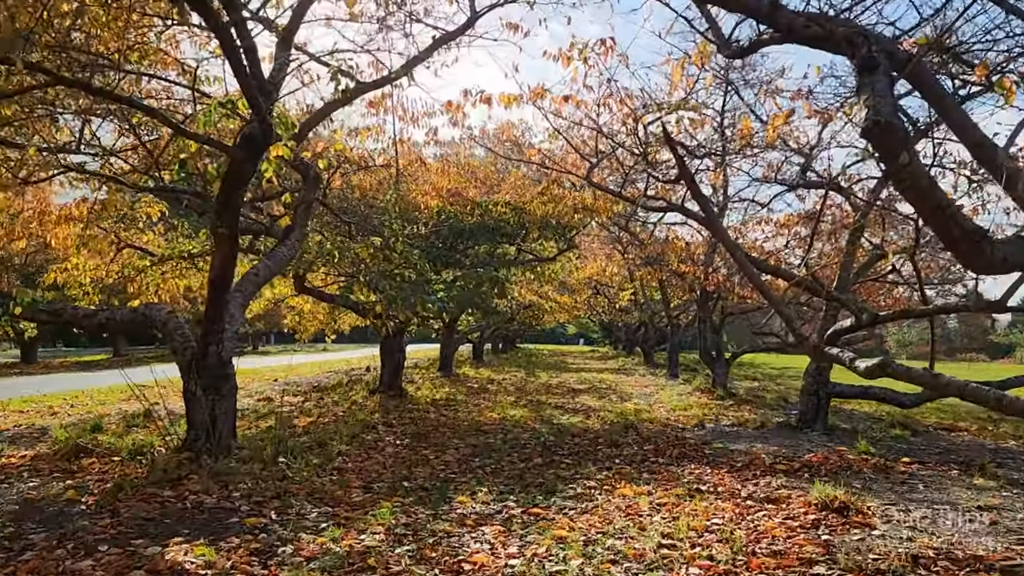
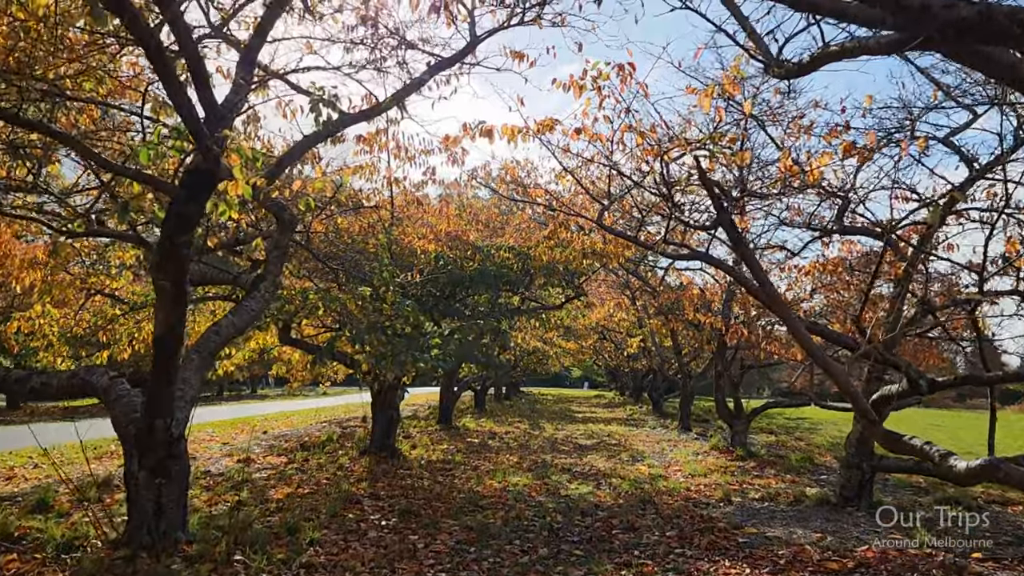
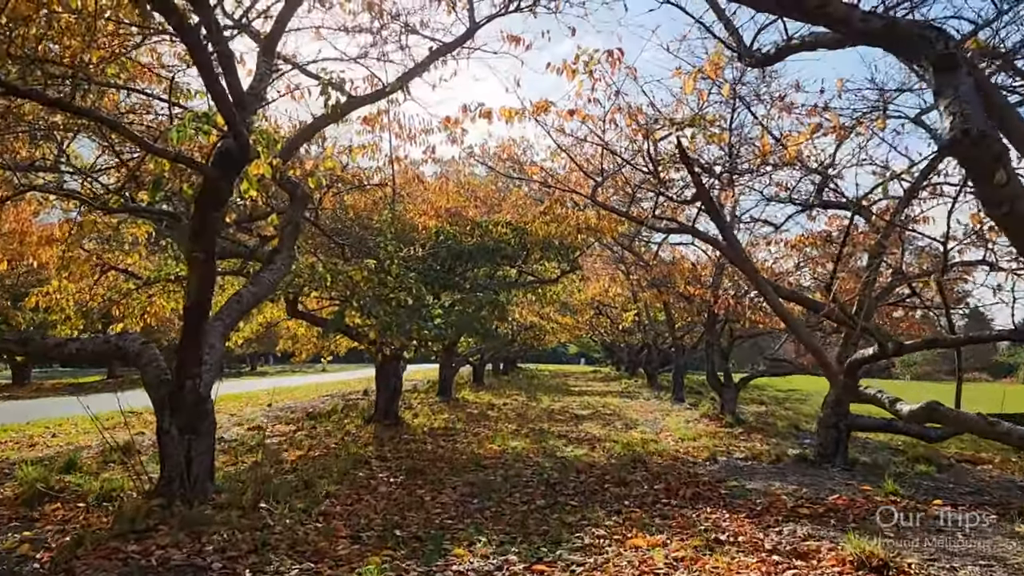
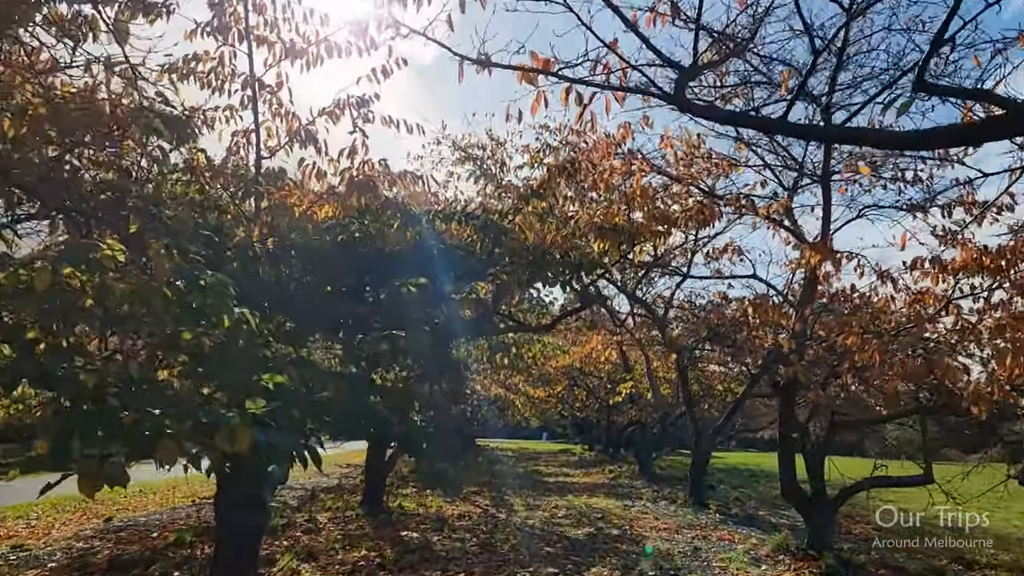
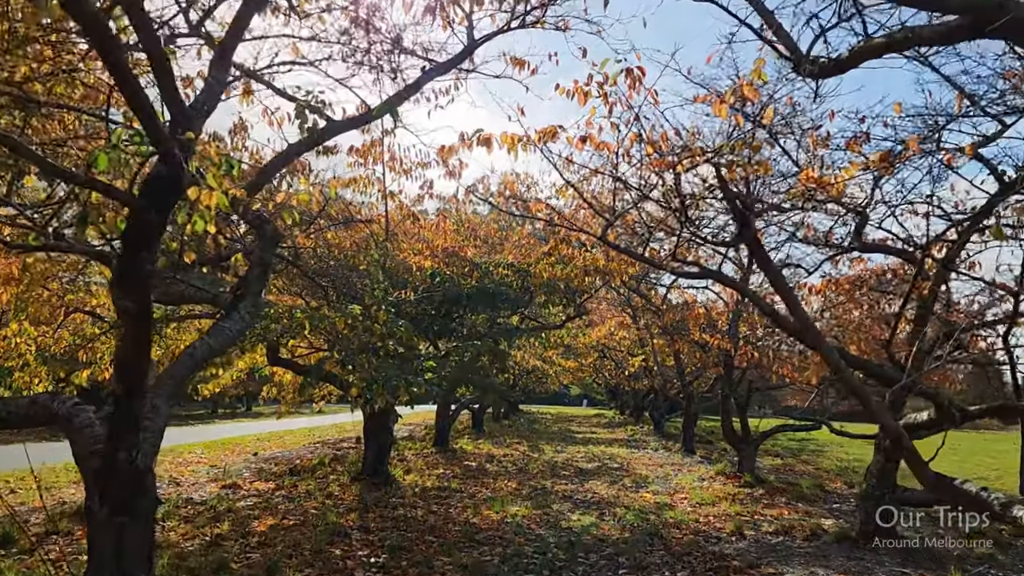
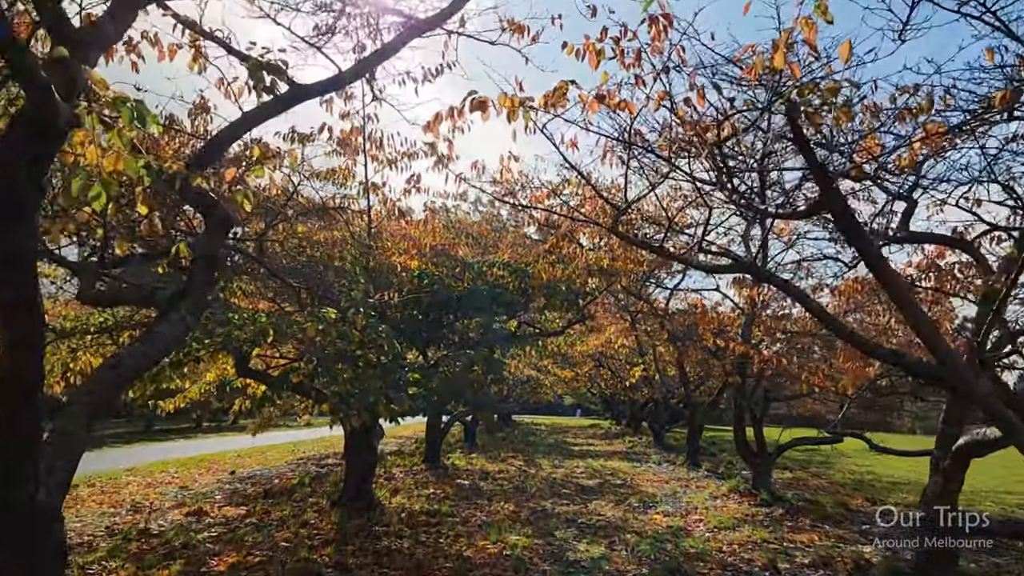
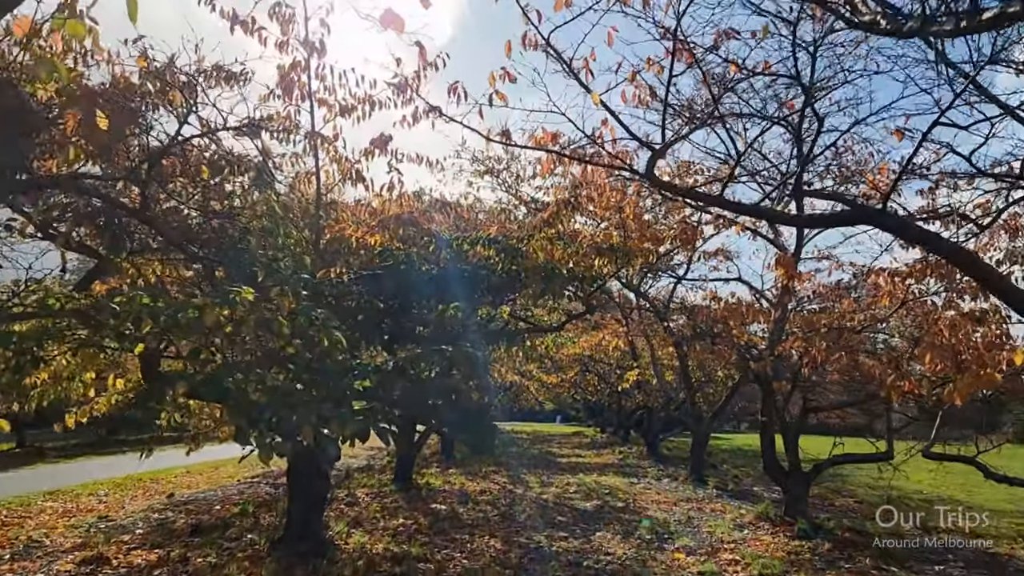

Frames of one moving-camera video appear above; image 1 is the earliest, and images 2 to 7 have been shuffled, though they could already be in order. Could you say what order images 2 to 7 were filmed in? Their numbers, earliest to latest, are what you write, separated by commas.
3, 2, 5, 6, 7, 4
